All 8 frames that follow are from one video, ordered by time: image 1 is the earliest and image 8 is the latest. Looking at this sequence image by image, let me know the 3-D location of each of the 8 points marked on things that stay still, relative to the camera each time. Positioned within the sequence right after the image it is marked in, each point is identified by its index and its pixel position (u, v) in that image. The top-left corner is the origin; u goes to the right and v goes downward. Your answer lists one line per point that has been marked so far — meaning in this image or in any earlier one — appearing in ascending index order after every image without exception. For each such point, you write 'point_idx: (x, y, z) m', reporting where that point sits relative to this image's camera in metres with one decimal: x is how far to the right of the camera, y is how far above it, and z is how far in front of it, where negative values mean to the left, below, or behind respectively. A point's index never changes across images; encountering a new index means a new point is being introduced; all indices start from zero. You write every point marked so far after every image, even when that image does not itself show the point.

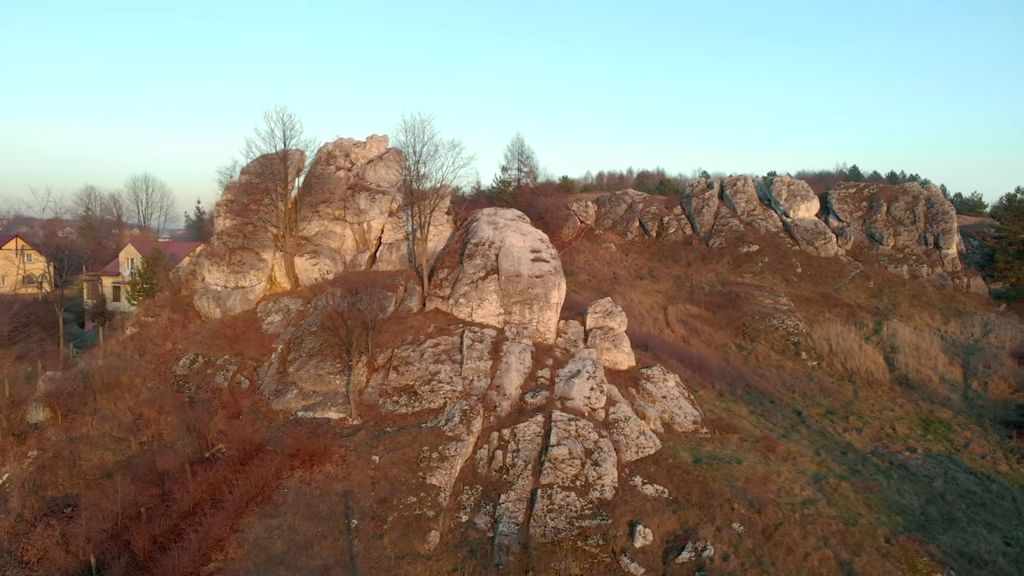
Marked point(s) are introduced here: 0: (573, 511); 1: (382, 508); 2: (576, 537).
0: (+1.9, -6.8, +19.2) m
1: (-4.0, -6.8, +19.6) m
2: (+1.9, -7.2, +18.5) m
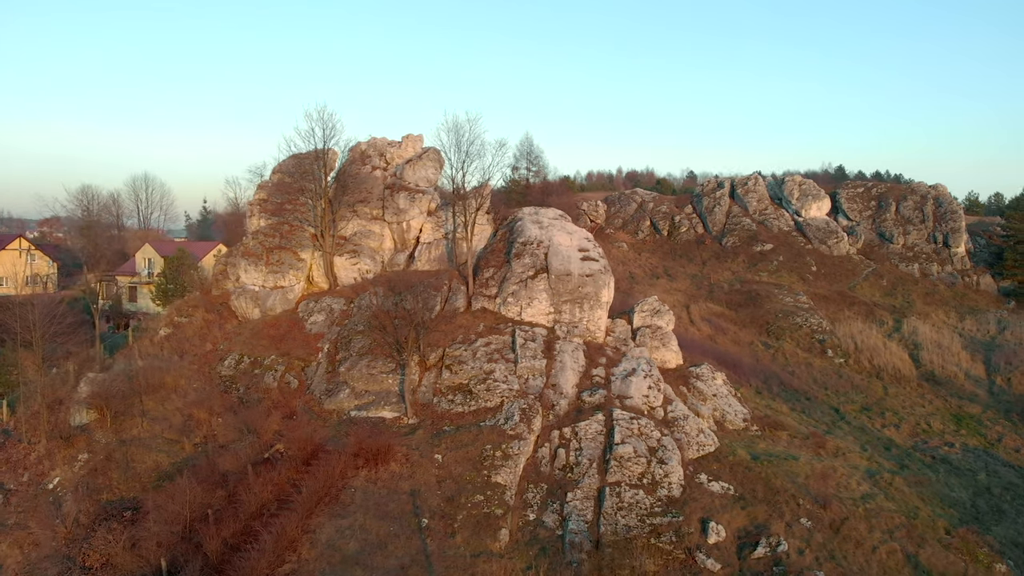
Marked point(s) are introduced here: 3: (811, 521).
0: (+4.0, -6.7, +19.2) m
1: (-1.9, -6.7, +19.6) m
2: (+4.0, -7.2, +18.5) m
3: (+8.9, -7.0, +19.0) m
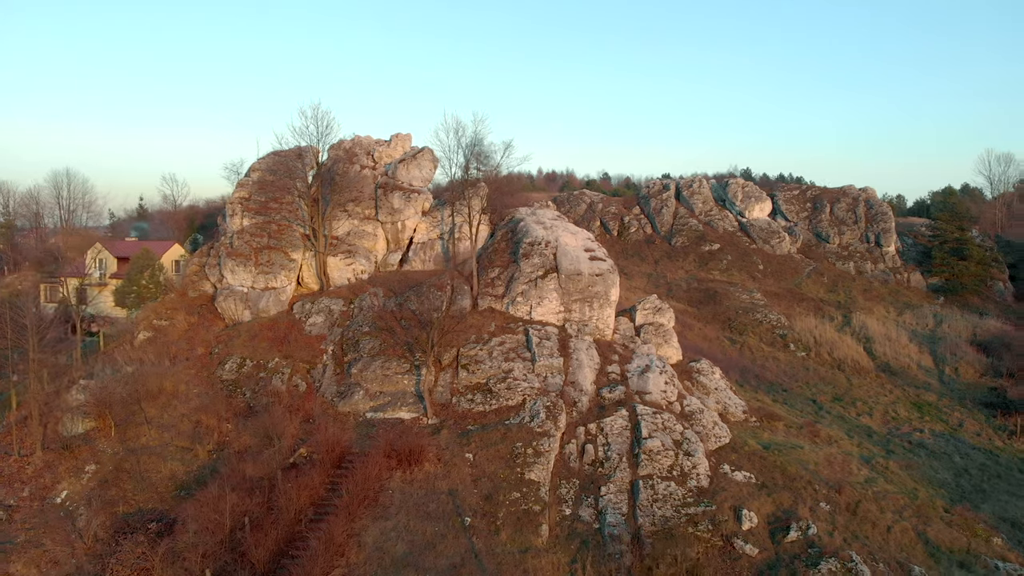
0: (+5.2, -6.7, +19.9) m
1: (-0.7, -6.7, +19.6) m
2: (+5.2, -7.1, +19.2) m
3: (+10.1, -6.9, +20.2) m
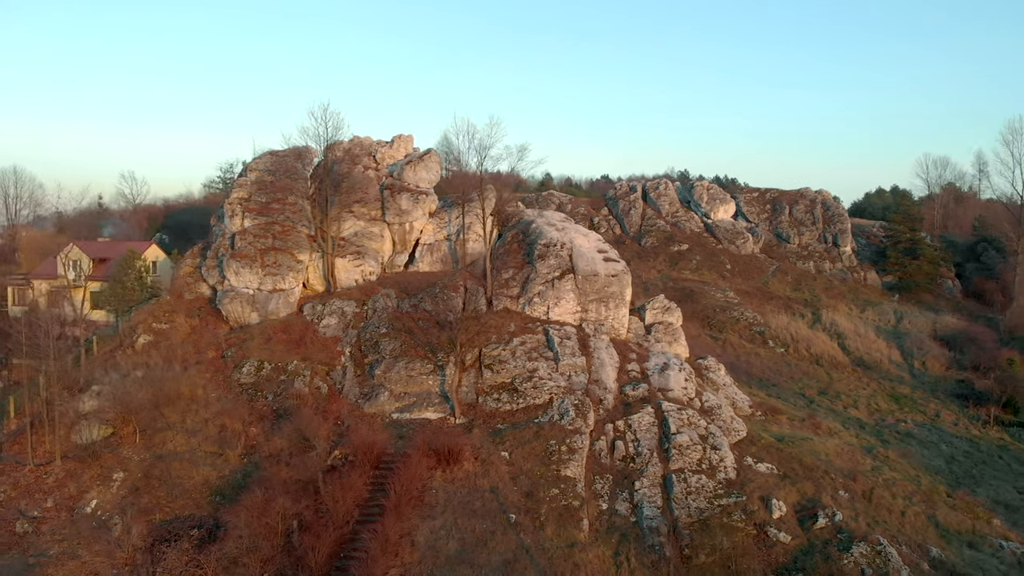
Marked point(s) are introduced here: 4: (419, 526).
0: (+6.4, -6.7, +20.7) m
1: (+0.6, -6.8, +20.0) m
2: (+6.6, -7.1, +20.0) m
3: (+11.3, -6.9, +21.4) m
4: (-2.7, -7.0, +18.4) m
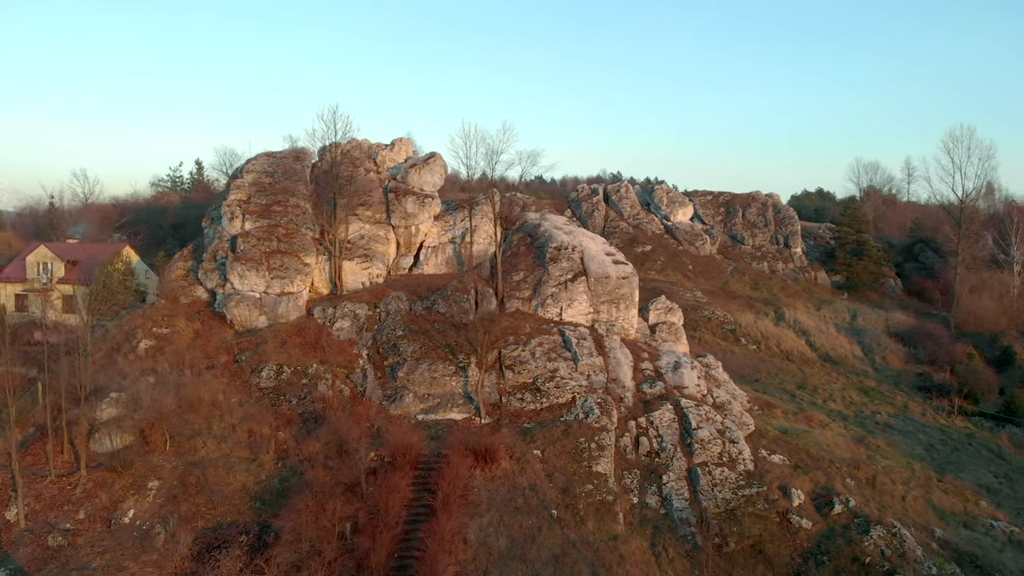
0: (+7.6, -6.8, +22.0) m
1: (+1.8, -6.9, +20.8) m
2: (+7.8, -7.2, +21.3) m
3: (+12.4, -7.0, +23.0) m
4: (-1.3, -7.1, +18.9) m
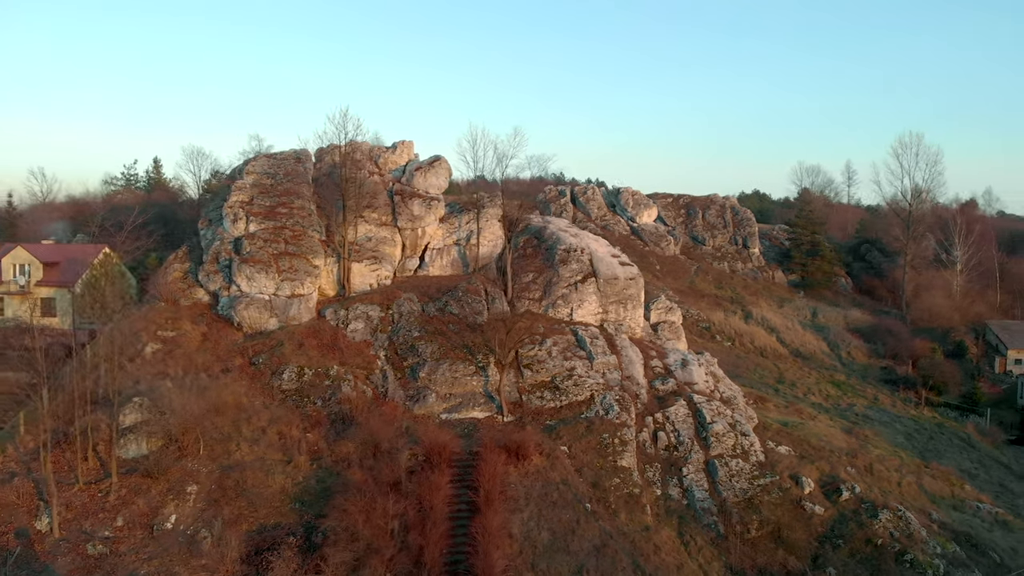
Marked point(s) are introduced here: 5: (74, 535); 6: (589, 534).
0: (+8.6, -6.8, +23.3) m
1: (+3.0, -6.9, +21.7) m
2: (+8.9, -7.3, +22.6) m
3: (+13.4, -7.0, +24.7) m
4: (0.0, -7.2, +19.6) m
5: (-12.8, -7.2, +18.5) m
6: (+2.4, -7.7, +19.8) m
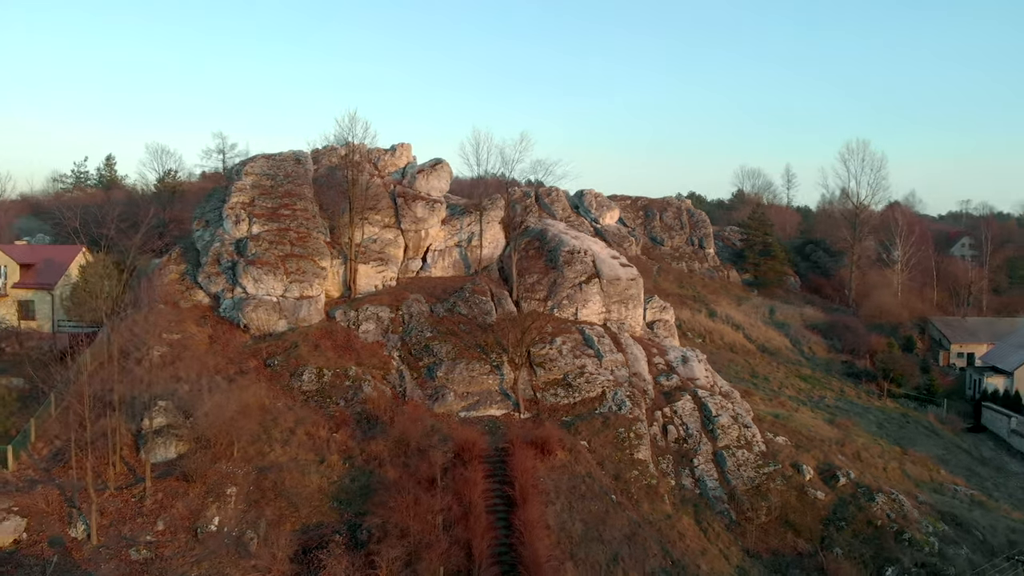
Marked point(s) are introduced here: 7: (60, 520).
0: (+9.4, -6.9, +24.9) m
1: (+3.9, -7.0, +22.8) m
2: (+9.7, -7.3, +24.3) m
3: (+14.0, -7.0, +26.7) m
4: (+1.1, -7.2, +20.5) m
5: (-11.5, -7.3, +18.3) m
6: (+3.5, -7.7, +20.9) m
7: (-13.5, -6.9, +18.8) m
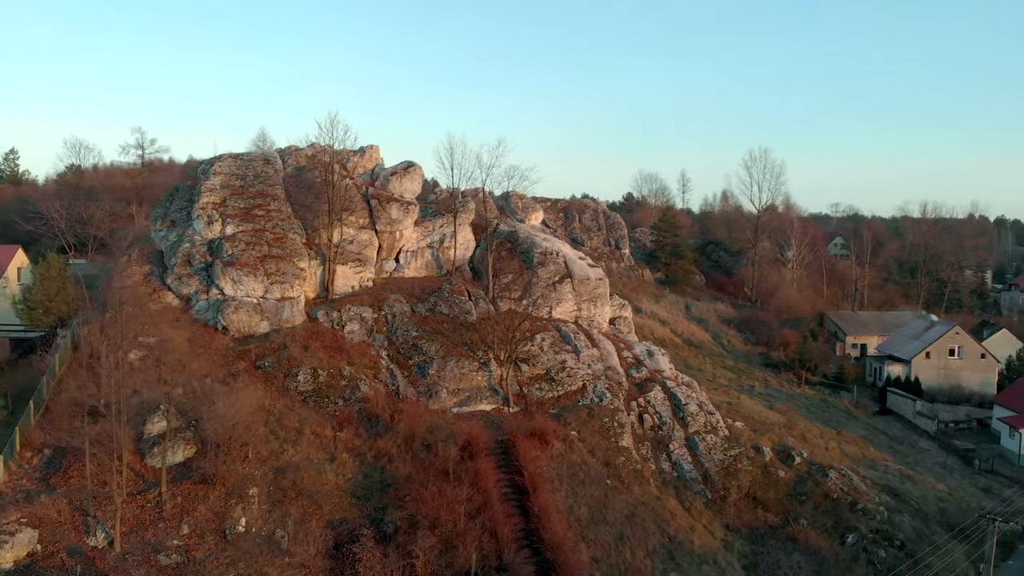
0: (+9.0, -6.9, +27.8) m
1: (+3.9, -7.0, +24.9) m
2: (+9.4, -7.3, +27.2) m
3: (+13.3, -7.0, +30.3) m
4: (+1.5, -7.3, +22.2) m
5: (-10.7, -7.4, +18.1) m
6: (+3.8, -7.8, +22.9) m
7: (-12.7, -7.0, +18.3) m
